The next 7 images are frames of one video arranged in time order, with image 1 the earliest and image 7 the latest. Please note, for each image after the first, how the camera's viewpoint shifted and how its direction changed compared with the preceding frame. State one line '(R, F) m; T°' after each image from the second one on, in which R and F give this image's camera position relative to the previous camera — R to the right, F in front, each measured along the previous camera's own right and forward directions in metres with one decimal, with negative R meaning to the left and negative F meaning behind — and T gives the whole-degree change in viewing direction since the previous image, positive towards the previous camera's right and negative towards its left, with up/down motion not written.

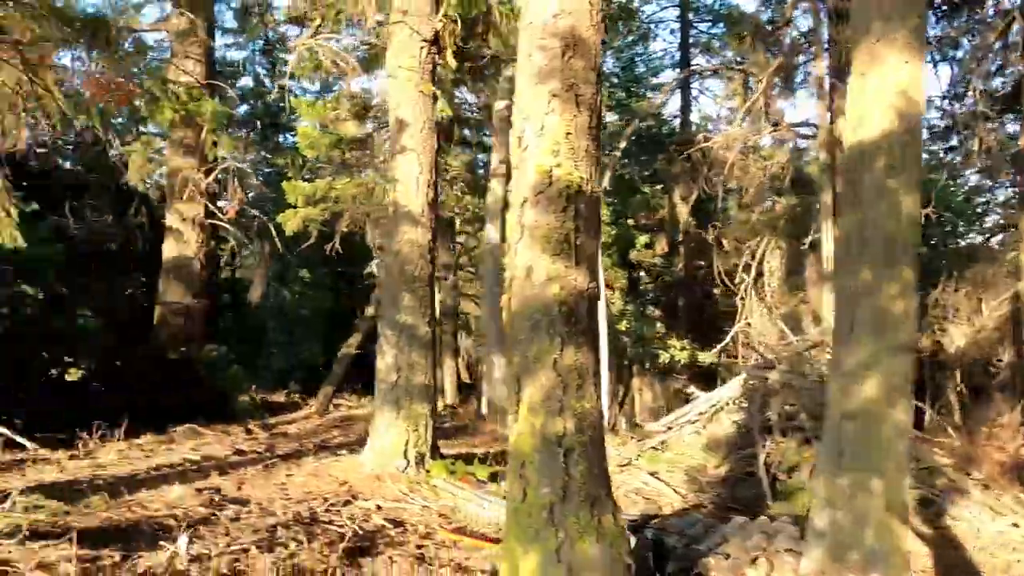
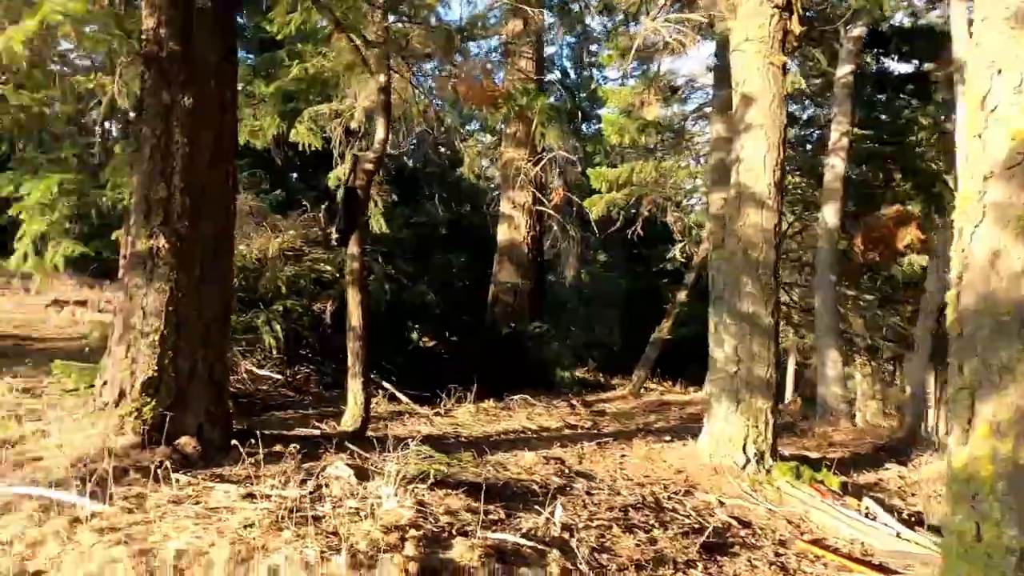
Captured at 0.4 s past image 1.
(-0.6, 0.0) m; -25°
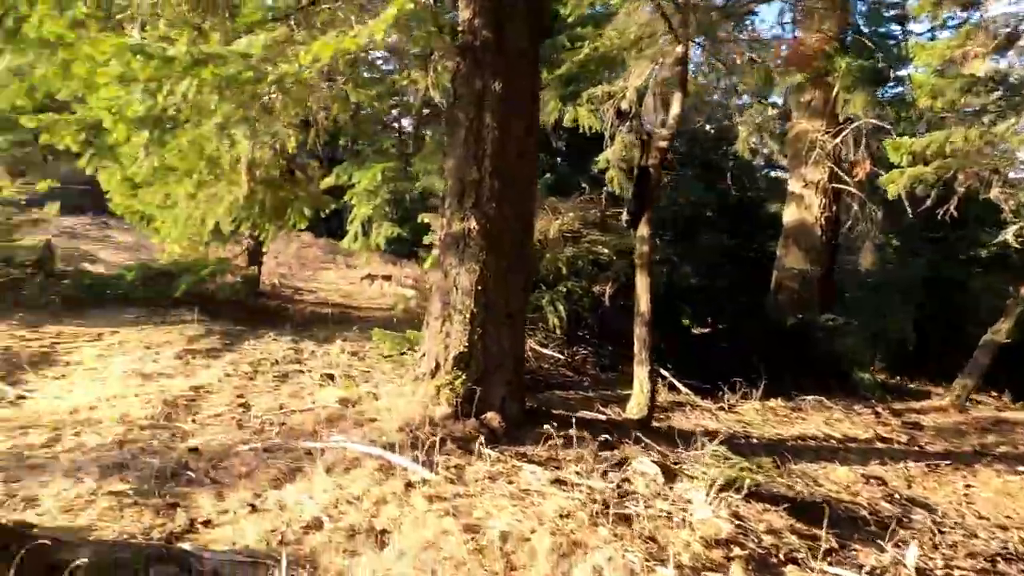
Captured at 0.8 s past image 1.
(-0.4, +0.3) m; -22°
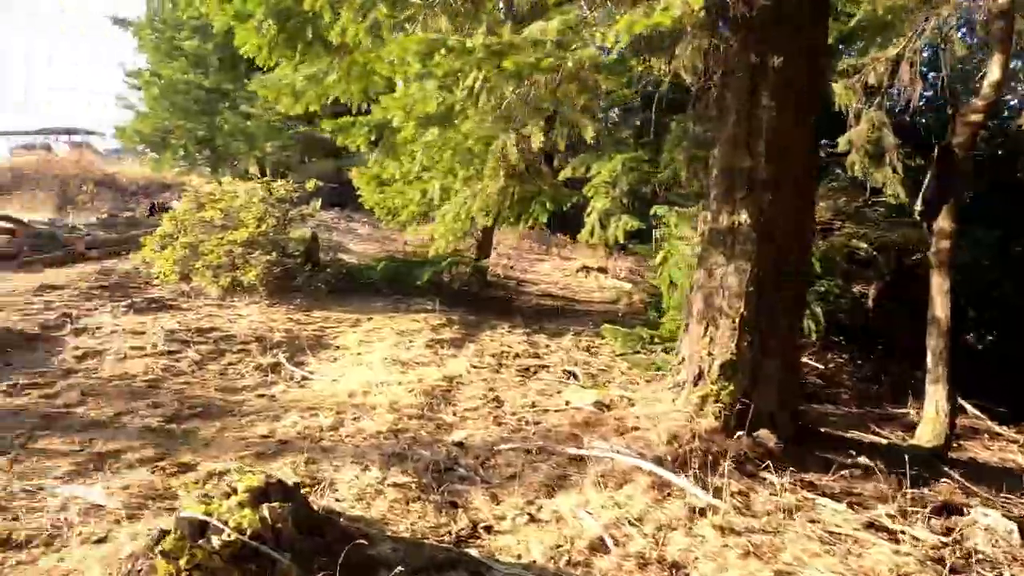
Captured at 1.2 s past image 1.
(-0.5, +0.3) m; -17°
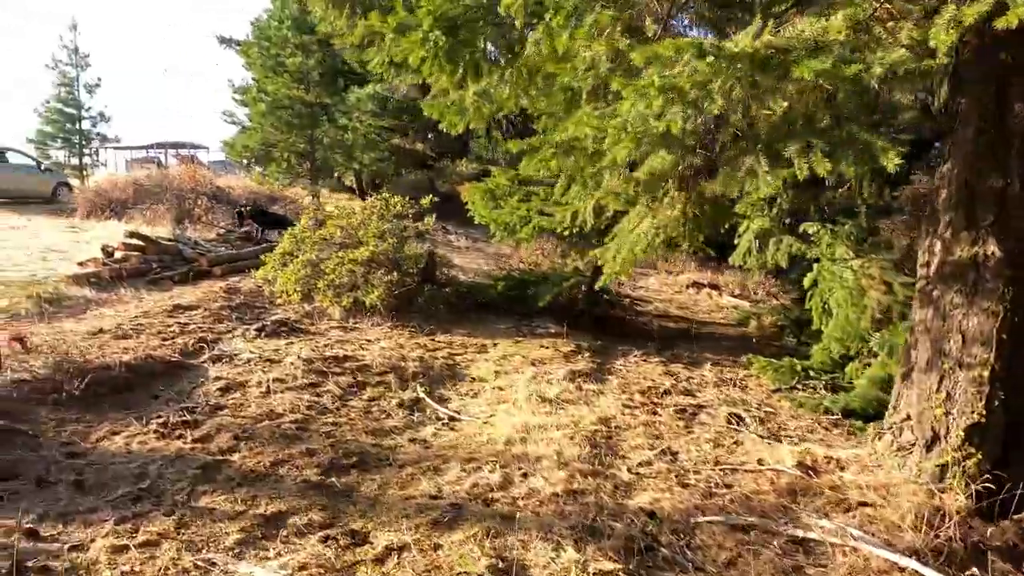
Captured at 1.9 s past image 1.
(-0.8, +0.6) m; -7°
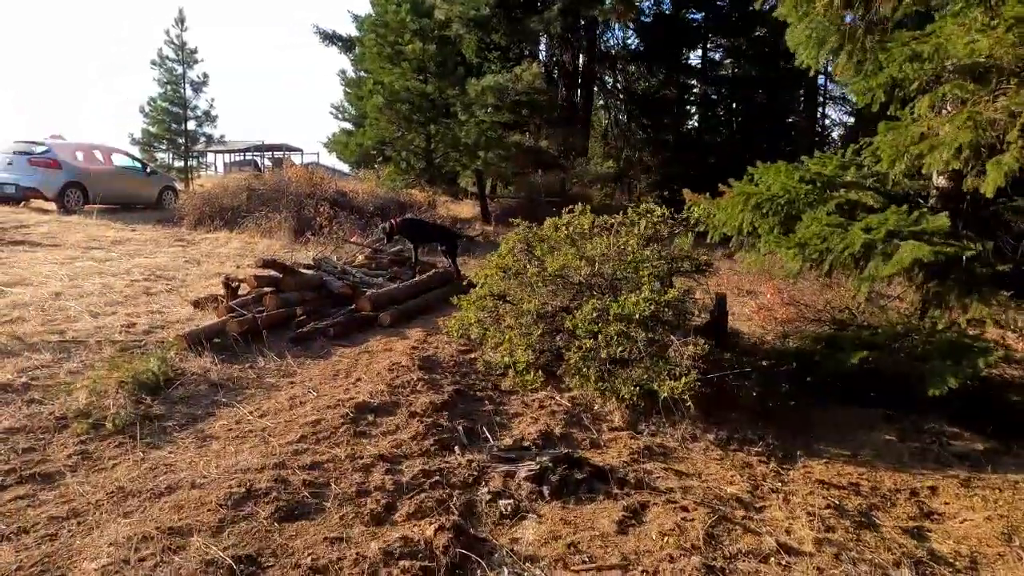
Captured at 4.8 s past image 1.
(-2.6, +3.7) m; -6°
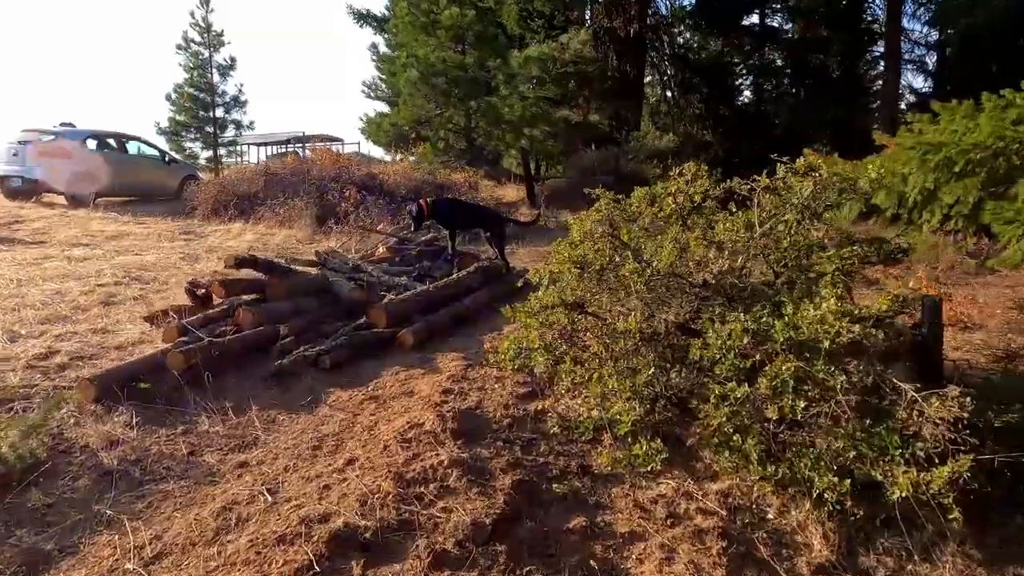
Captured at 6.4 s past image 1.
(-0.3, +2.3) m; -4°
